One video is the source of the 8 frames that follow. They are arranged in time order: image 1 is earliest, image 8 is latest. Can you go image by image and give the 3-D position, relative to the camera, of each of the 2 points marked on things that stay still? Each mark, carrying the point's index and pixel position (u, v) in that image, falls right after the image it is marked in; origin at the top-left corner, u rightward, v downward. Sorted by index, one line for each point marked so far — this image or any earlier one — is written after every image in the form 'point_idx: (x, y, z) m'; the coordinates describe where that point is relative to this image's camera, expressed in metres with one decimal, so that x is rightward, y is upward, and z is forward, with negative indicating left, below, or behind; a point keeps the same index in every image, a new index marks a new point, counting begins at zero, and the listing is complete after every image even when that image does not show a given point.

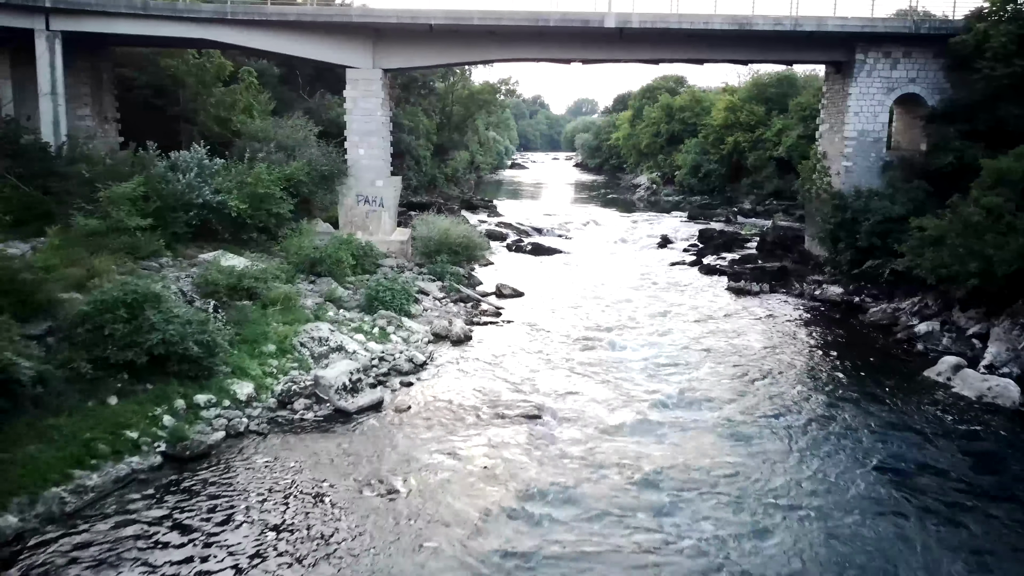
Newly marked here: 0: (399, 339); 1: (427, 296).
0: (-2.0, -0.9, +15.4) m
1: (-1.8, -0.2, +18.9) m
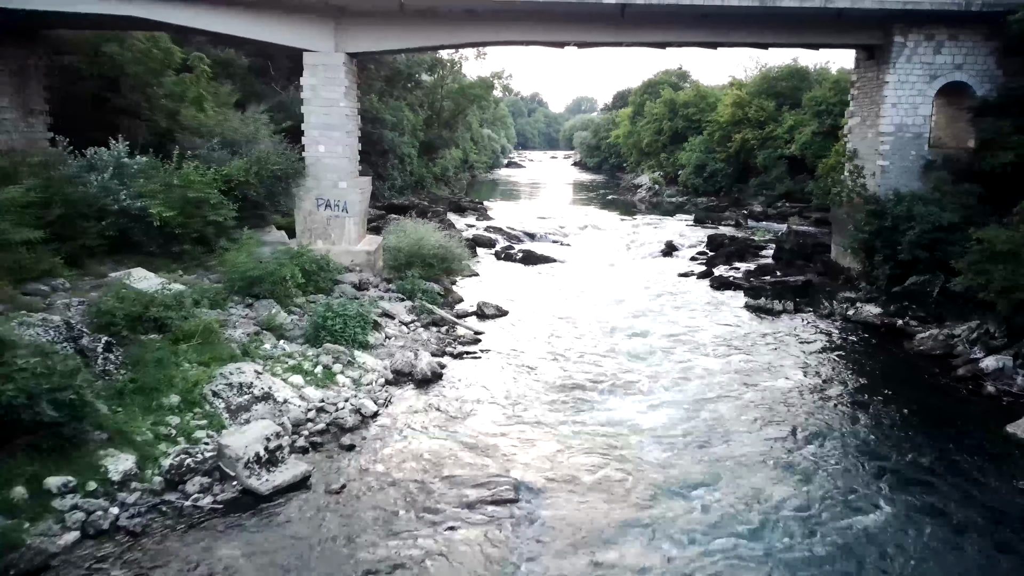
0: (-2.3, -1.3, +12.4) m
1: (-2.2, -0.6, +15.9) m
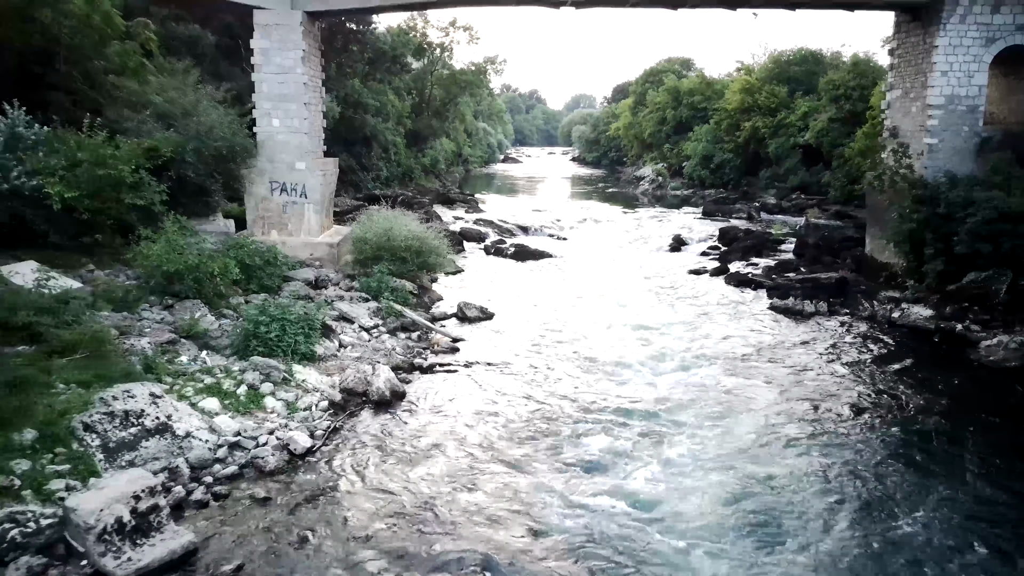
0: (-2.5, -1.3, +9.6) m
1: (-2.4, -0.5, +13.1) m
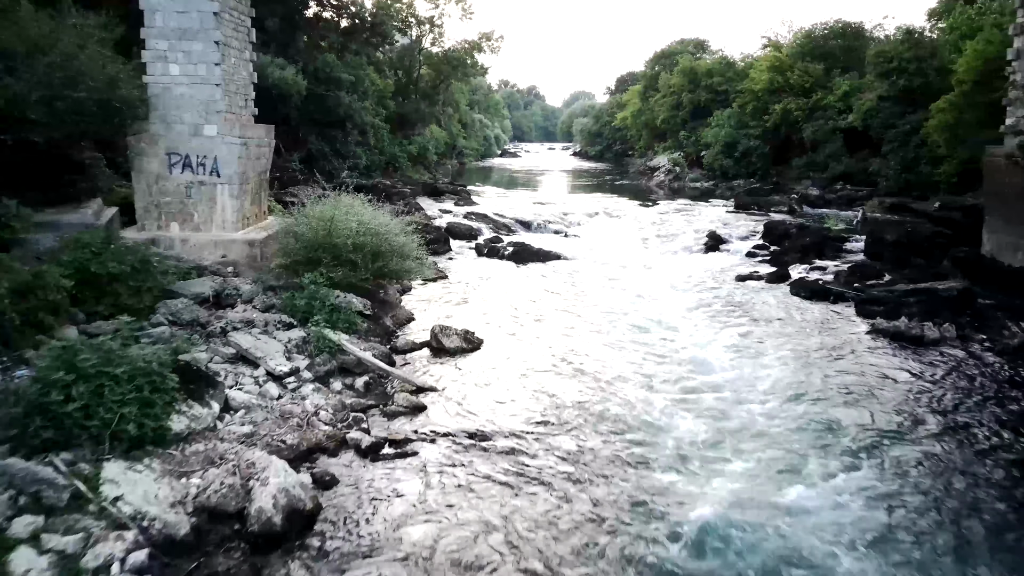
0: (-2.6, -1.5, +4.7) m
1: (-2.4, -0.8, +8.2) m
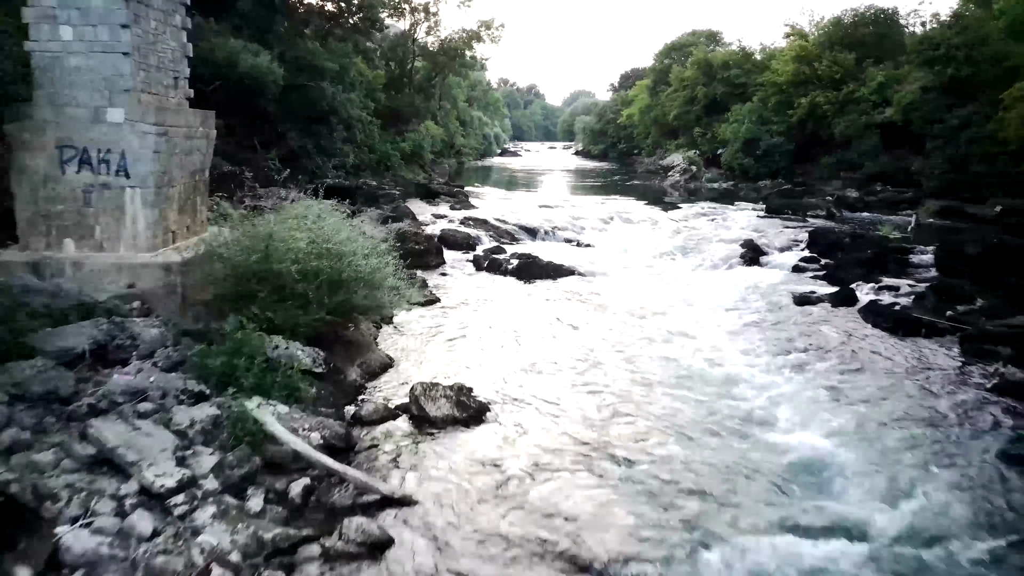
0: (-2.5, -1.9, +1.7) m
1: (-2.3, -1.1, +5.2) m
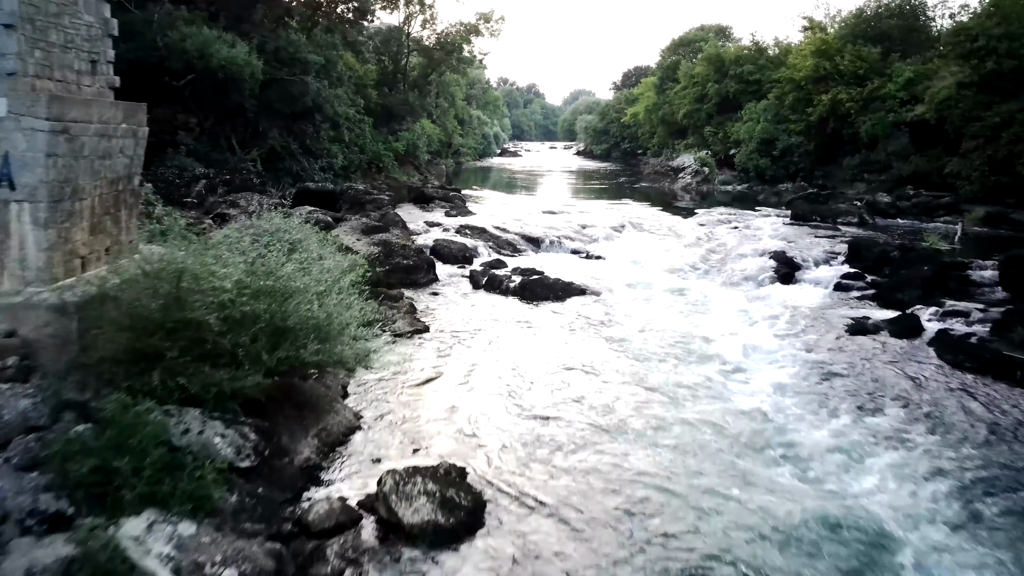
0: (-2.4, -2.2, -0.4) m
1: (-2.3, -1.5, +3.0) m
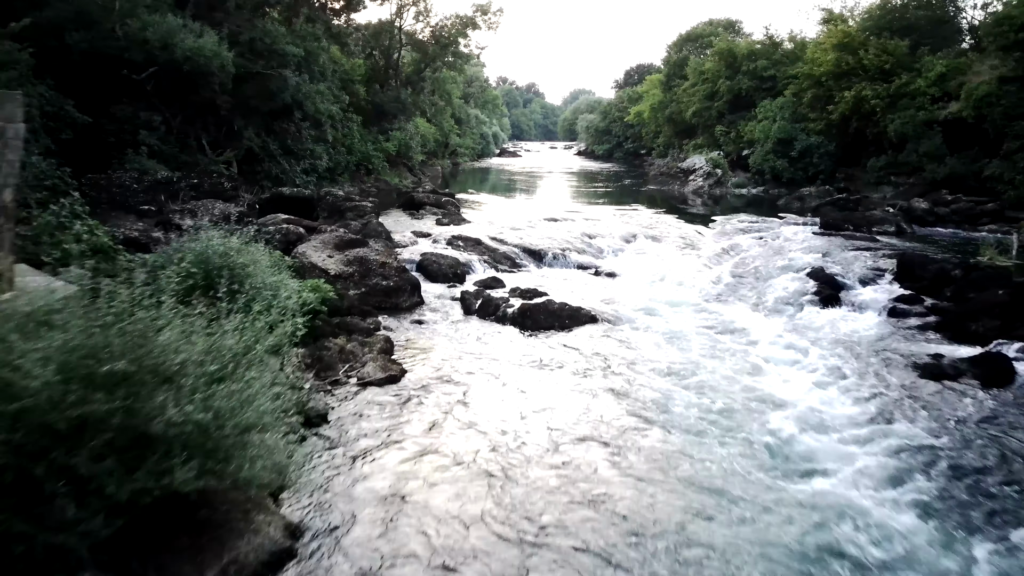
0: (-2.4, -2.6, -2.6) m
1: (-2.3, -1.9, +0.9) m
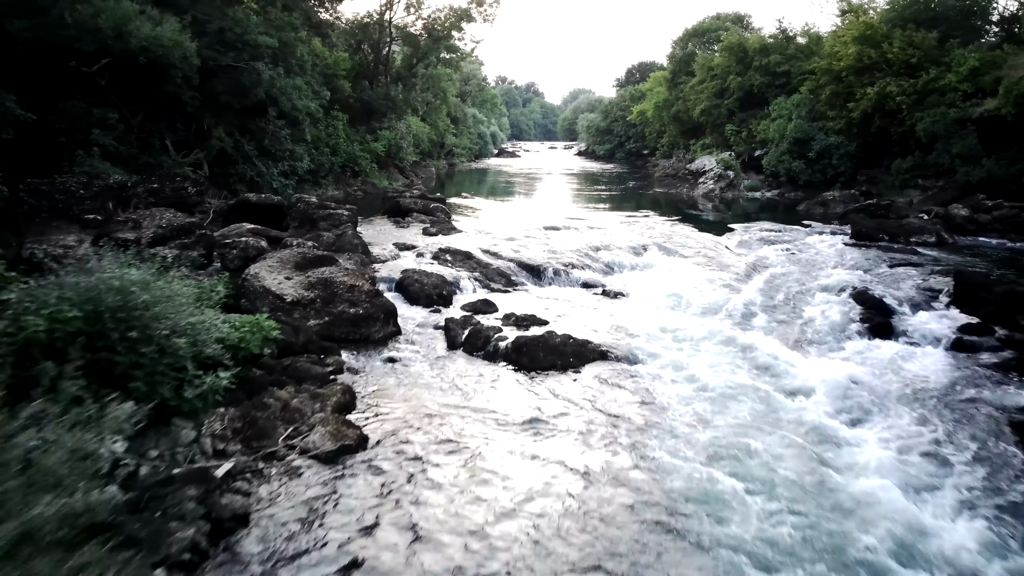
0: (-2.5, -2.9, -4.6) m
1: (-2.4, -2.2, -1.2) m
